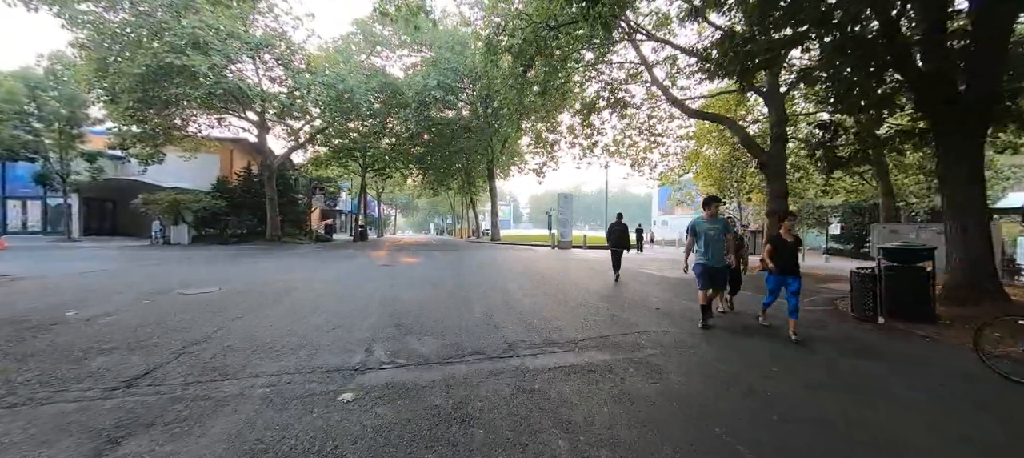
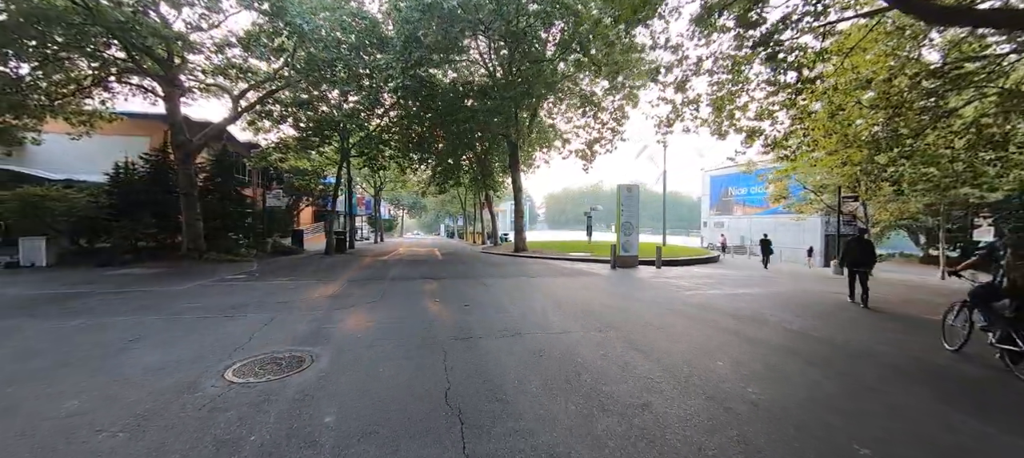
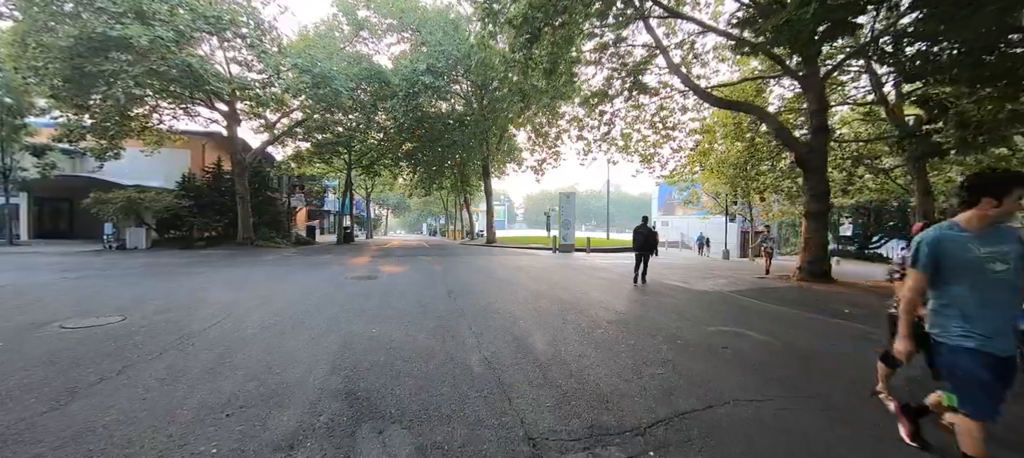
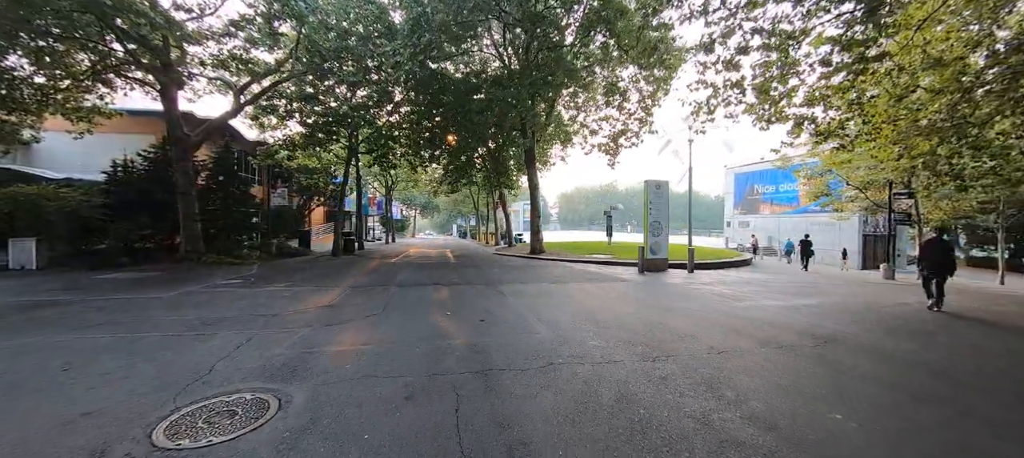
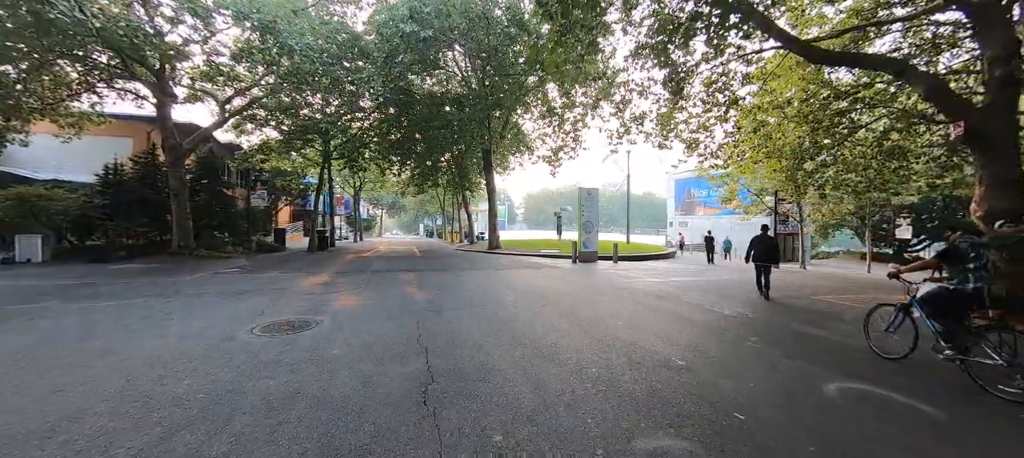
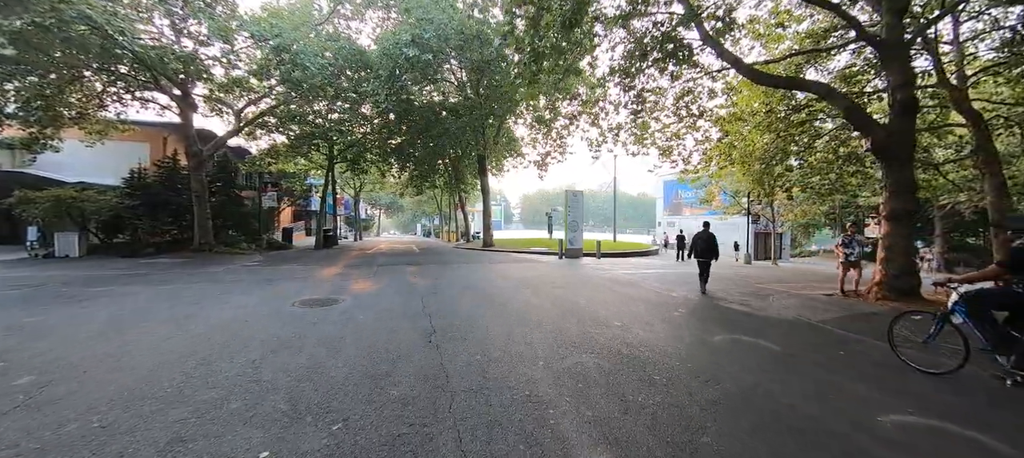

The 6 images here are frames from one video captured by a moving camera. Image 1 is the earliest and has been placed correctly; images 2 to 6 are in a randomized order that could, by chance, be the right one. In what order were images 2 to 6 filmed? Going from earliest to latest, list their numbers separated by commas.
3, 6, 5, 2, 4
